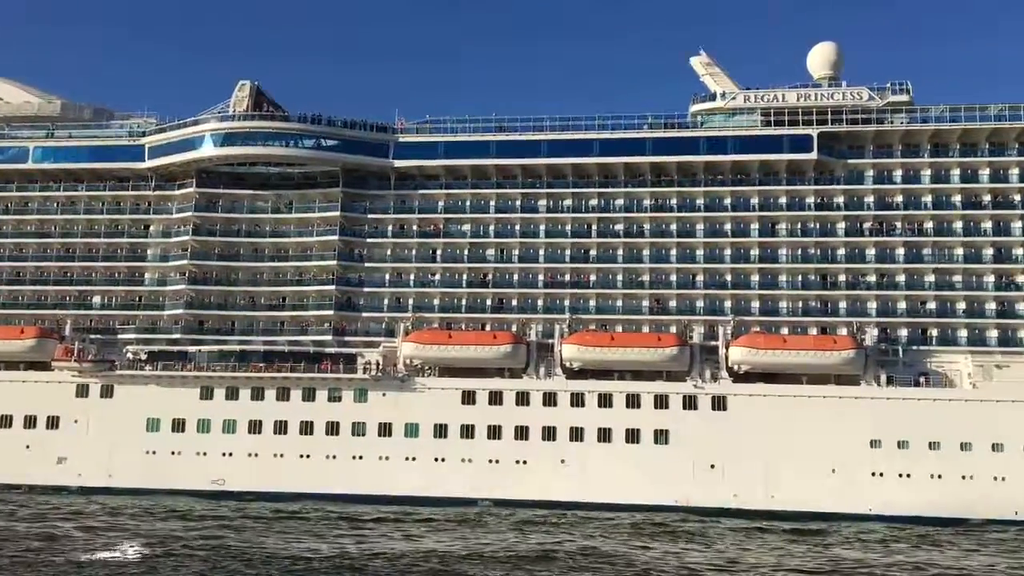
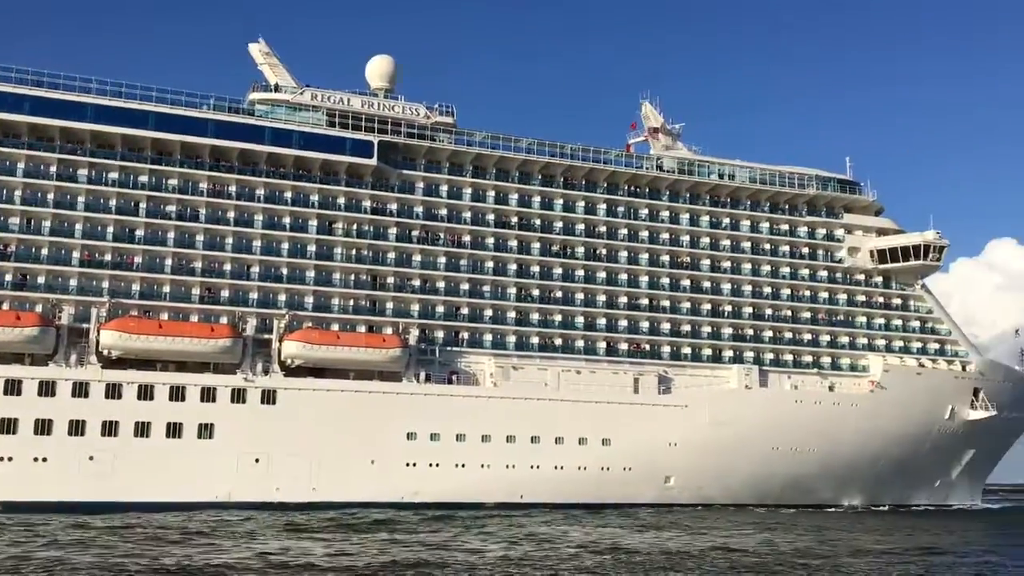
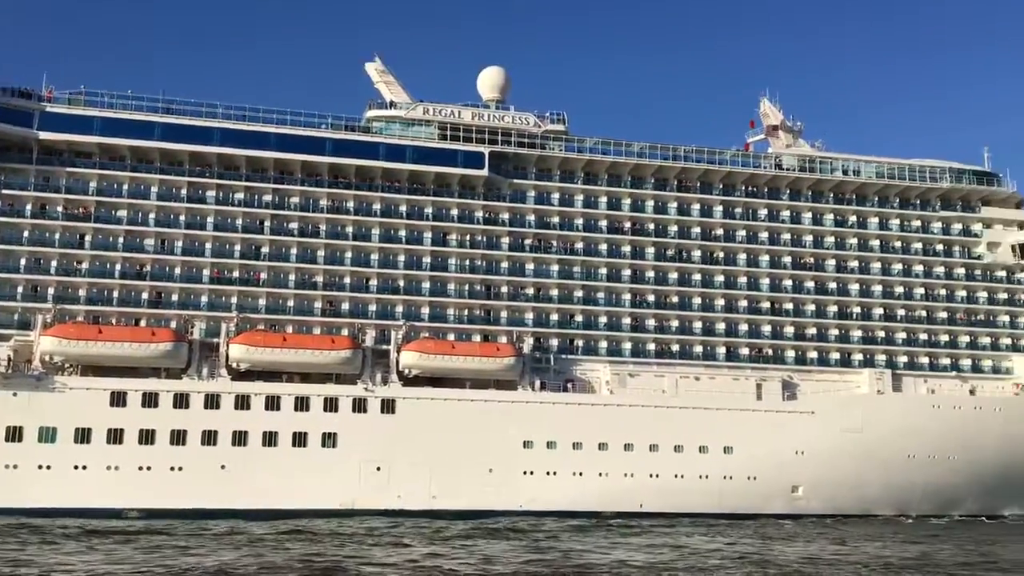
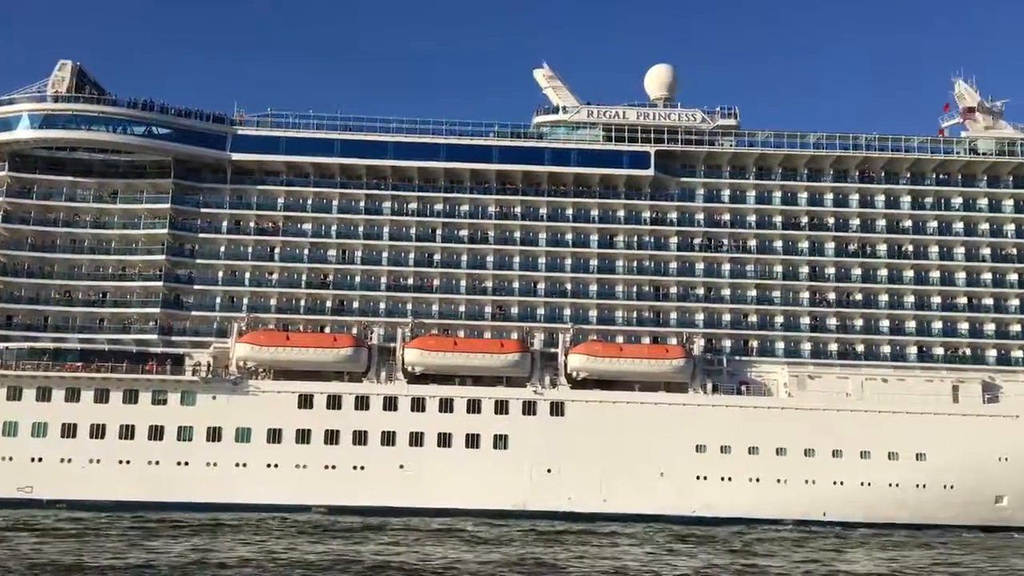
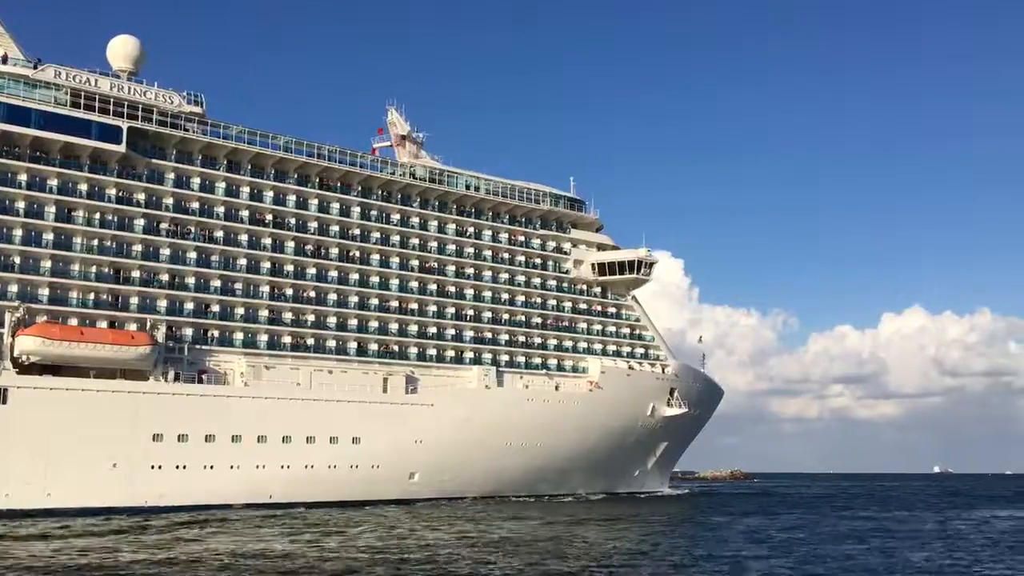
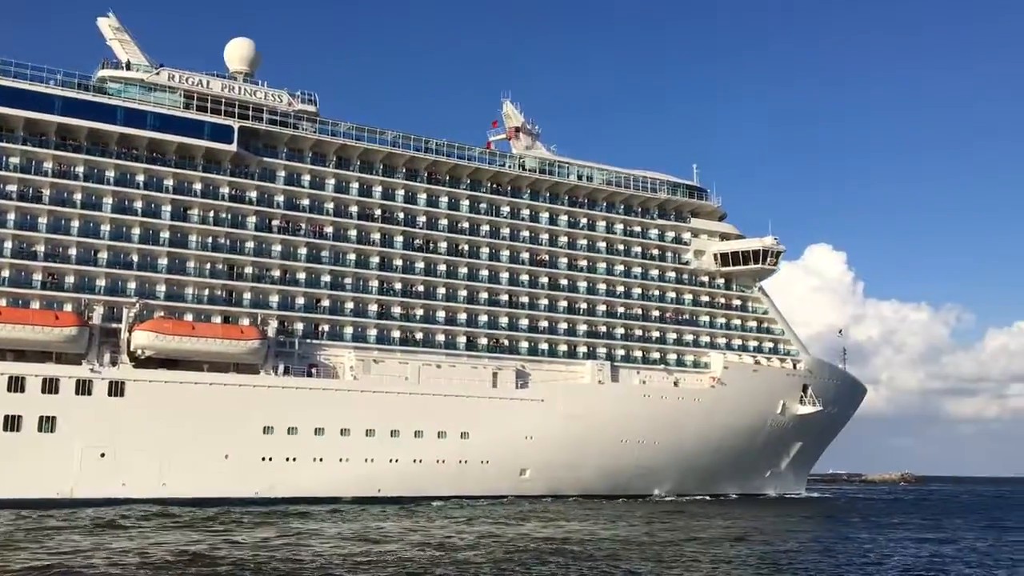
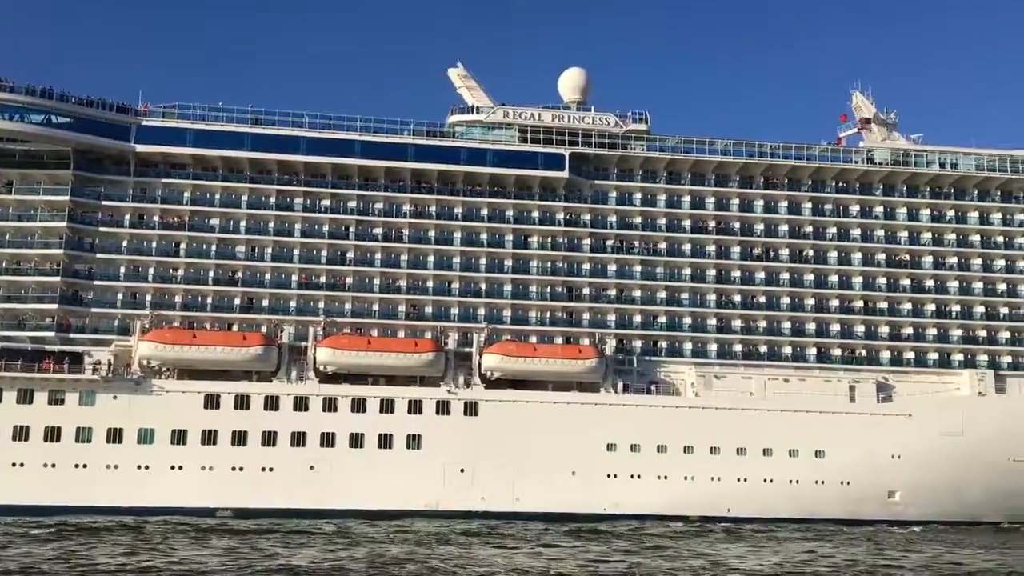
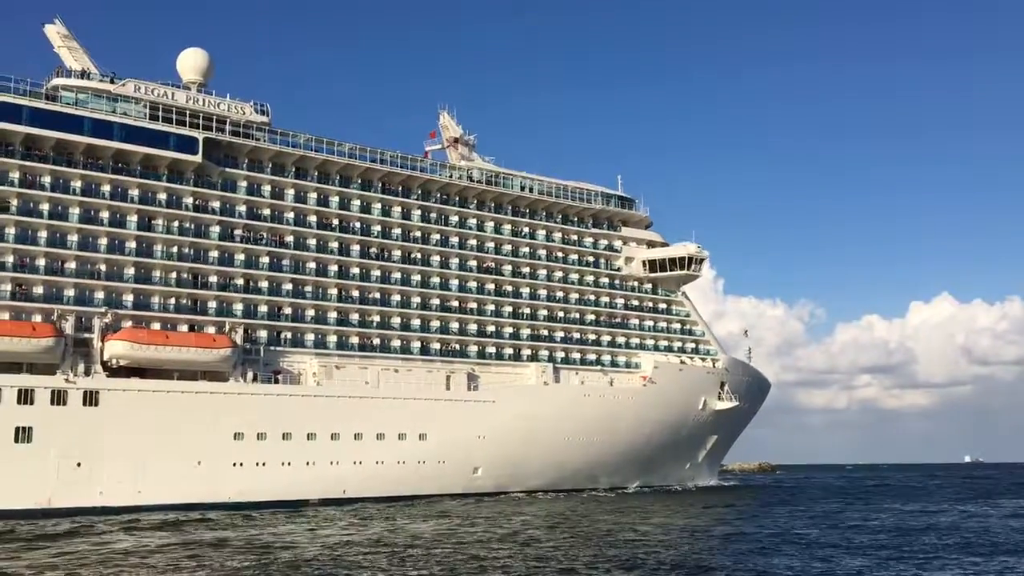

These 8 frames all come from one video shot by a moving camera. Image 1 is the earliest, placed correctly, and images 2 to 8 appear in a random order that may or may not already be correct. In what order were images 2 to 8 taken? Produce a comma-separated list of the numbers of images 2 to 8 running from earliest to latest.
4, 7, 3, 2, 6, 5, 8
